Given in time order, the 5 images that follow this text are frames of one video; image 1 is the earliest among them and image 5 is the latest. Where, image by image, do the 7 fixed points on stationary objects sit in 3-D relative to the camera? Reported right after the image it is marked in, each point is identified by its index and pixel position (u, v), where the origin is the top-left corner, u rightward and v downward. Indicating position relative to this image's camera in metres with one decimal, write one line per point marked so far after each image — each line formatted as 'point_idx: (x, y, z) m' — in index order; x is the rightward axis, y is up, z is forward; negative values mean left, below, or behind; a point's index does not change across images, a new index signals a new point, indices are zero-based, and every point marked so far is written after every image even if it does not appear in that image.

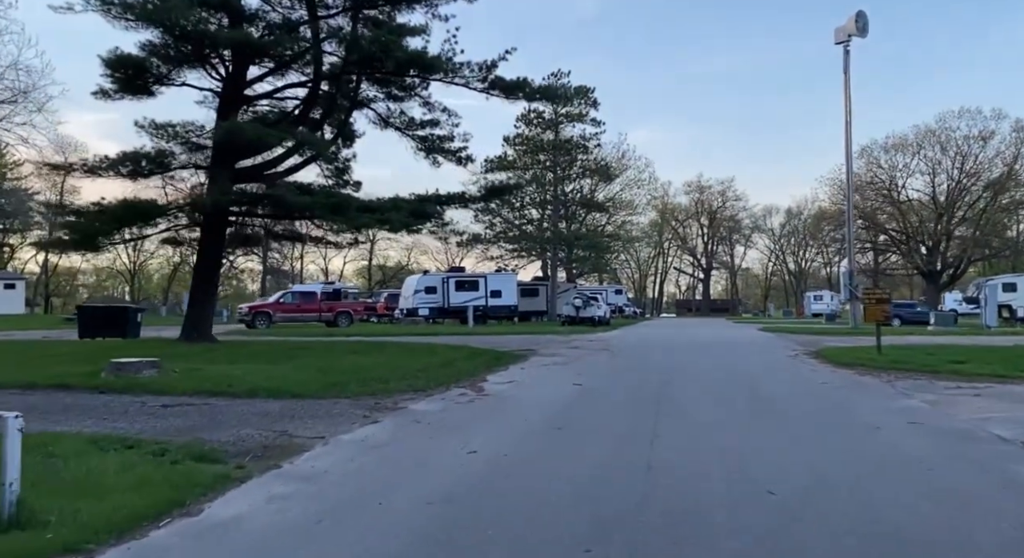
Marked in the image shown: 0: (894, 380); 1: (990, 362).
0: (+7.7, -1.9, +15.5) m
1: (+11.2, -1.9, +18.0) m
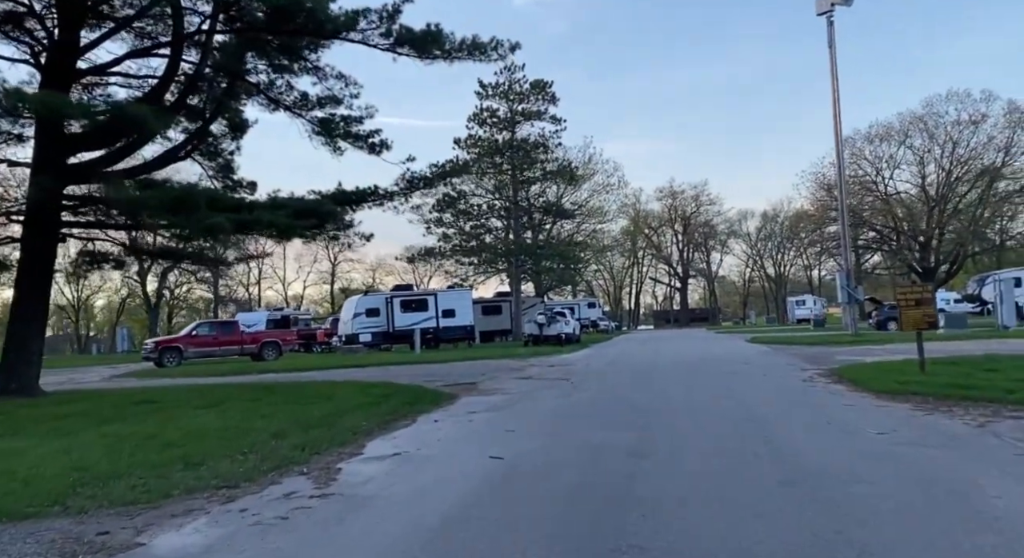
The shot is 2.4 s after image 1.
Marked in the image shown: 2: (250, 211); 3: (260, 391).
0: (+6.2, -1.8, +10.2) m
1: (+9.7, -1.6, +12.8) m
2: (-5.5, +1.5, +16.4) m
3: (-6.0, -2.7, +18.3) m
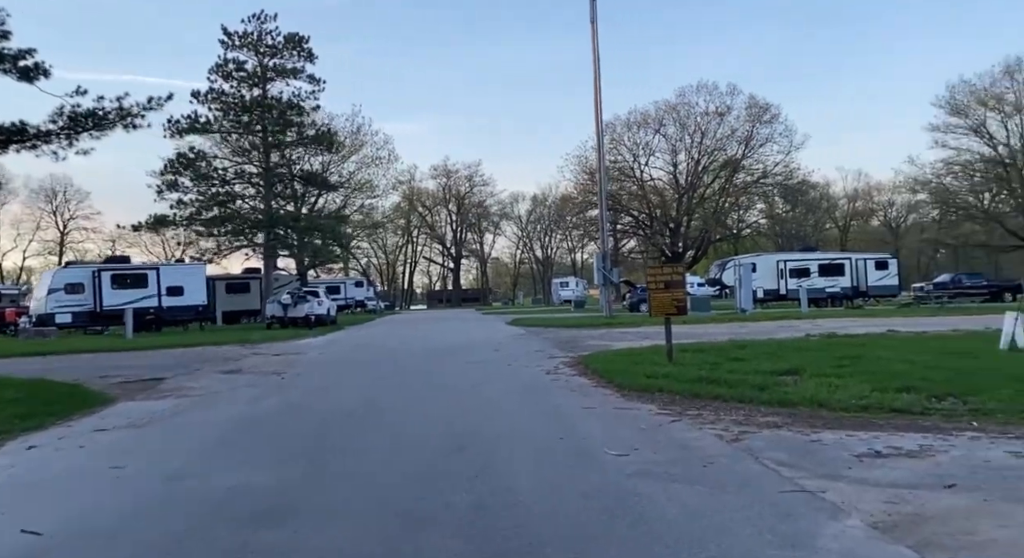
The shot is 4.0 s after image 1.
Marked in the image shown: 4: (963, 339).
0: (+2.4, -1.6, +8.5) m
1: (+5.0, -1.4, +11.9) m
2: (-10.5, +2.1, +11.0) m
3: (-11.6, -2.0, +12.8) m
4: (+8.9, -1.2, +15.1) m
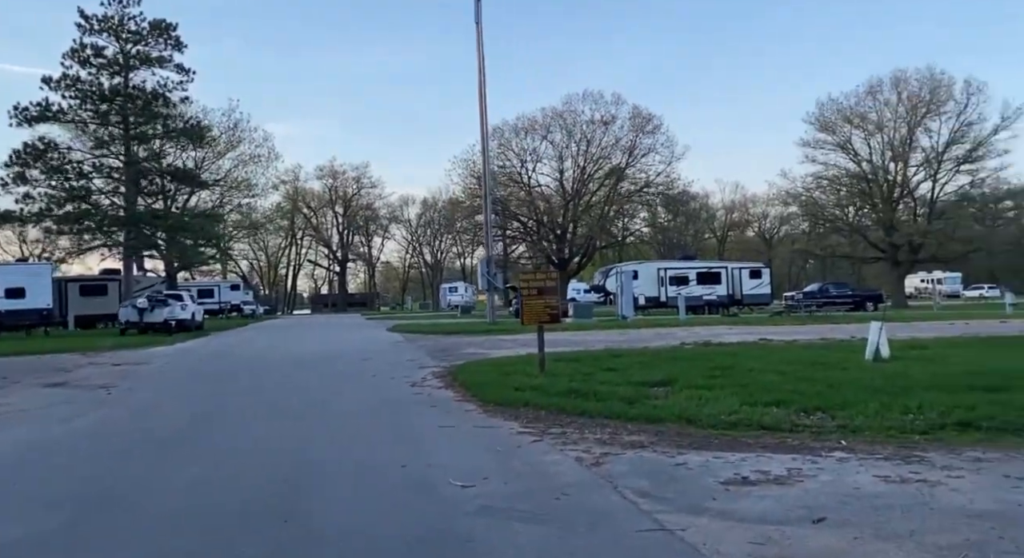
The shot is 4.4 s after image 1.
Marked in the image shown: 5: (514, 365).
0: (+0.9, -1.6, +7.7) m
1: (+2.9, -1.5, +11.6) m
2: (-12.3, +2.1, +8.5) m
3: (-13.7, -1.9, +10.1) m
4: (+6.3, -1.4, +15.2) m
5: (0.0, -1.6, +14.2) m
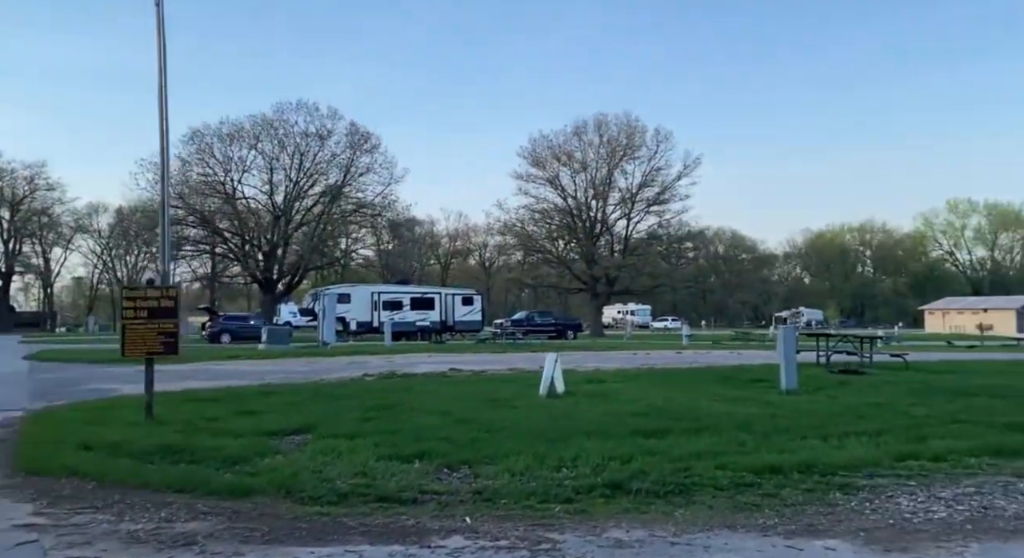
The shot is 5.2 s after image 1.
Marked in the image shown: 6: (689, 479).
0: (-2.6, -1.7, +5.3) m
1: (-1.9, -1.8, +9.6) m
2: (-15.1, +2.5, +1.7) m
3: (-17.1, -1.6, +2.6) m
4: (0.0, -1.9, +14.1) m
5: (-5.6, -1.9, +11.1) m
6: (+1.5, -1.7, +6.3) m
